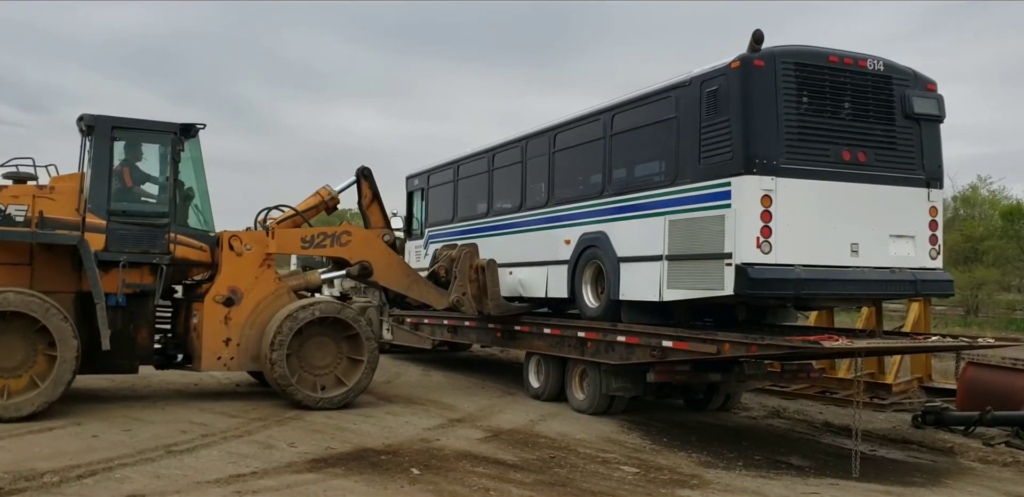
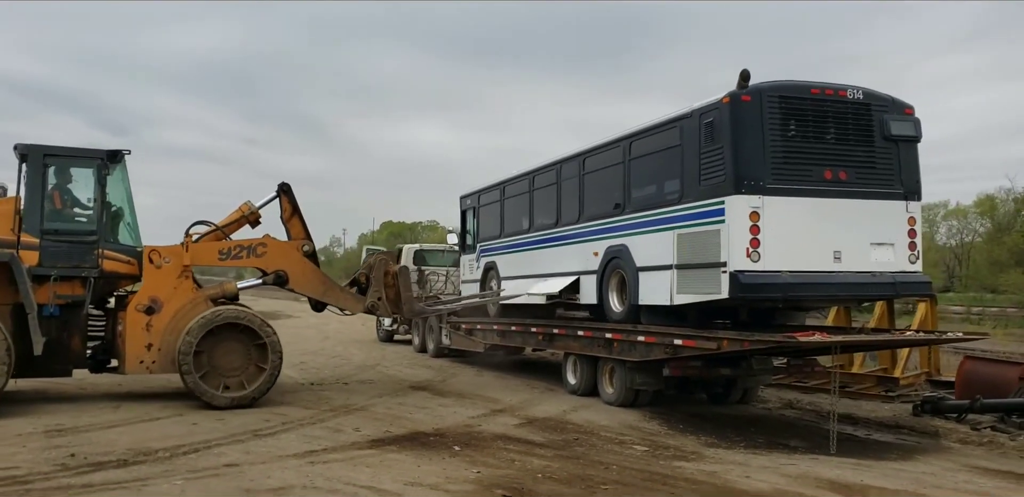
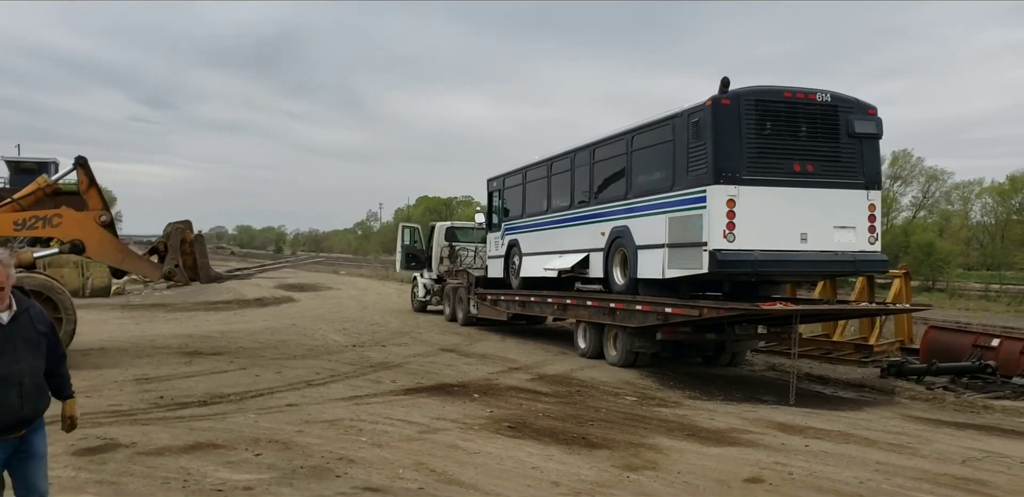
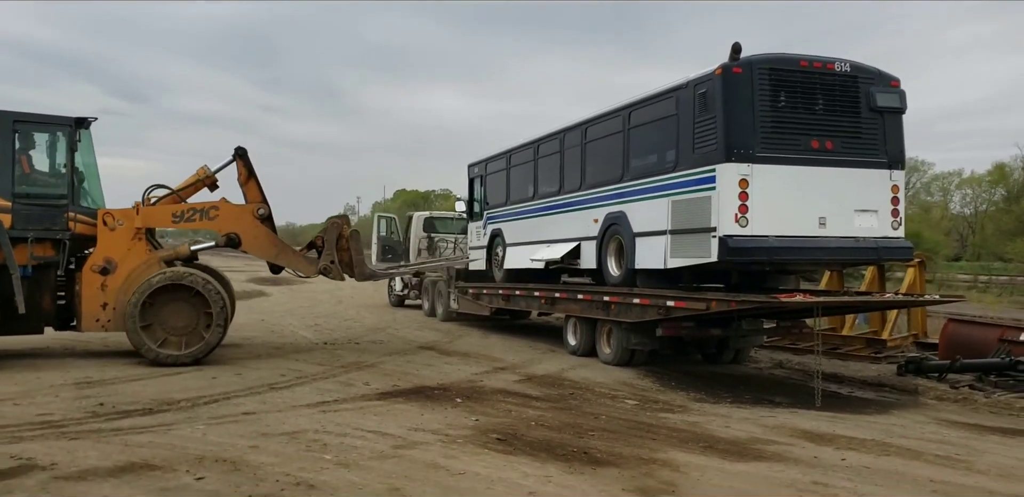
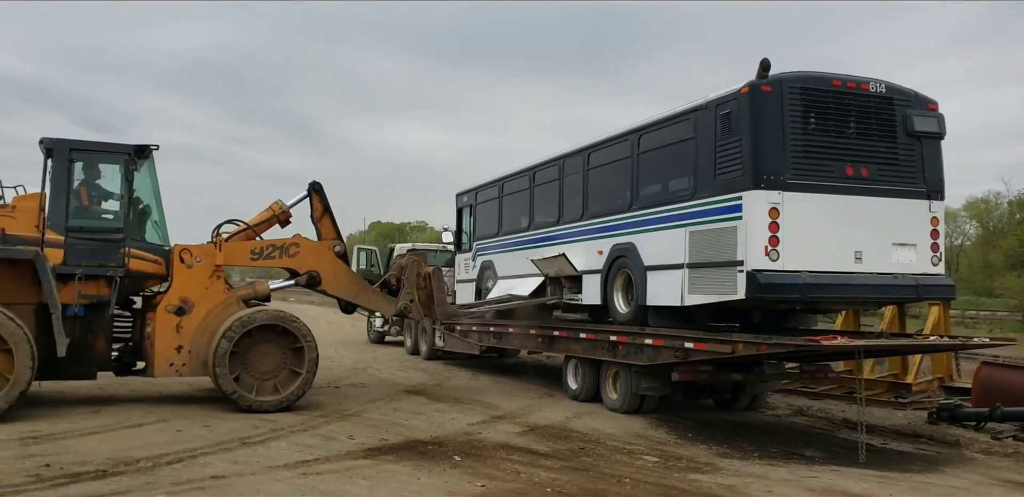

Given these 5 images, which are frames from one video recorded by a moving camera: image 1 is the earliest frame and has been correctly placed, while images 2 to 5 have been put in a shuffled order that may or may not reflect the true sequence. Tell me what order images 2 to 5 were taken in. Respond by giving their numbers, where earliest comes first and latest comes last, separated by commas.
5, 2, 4, 3
